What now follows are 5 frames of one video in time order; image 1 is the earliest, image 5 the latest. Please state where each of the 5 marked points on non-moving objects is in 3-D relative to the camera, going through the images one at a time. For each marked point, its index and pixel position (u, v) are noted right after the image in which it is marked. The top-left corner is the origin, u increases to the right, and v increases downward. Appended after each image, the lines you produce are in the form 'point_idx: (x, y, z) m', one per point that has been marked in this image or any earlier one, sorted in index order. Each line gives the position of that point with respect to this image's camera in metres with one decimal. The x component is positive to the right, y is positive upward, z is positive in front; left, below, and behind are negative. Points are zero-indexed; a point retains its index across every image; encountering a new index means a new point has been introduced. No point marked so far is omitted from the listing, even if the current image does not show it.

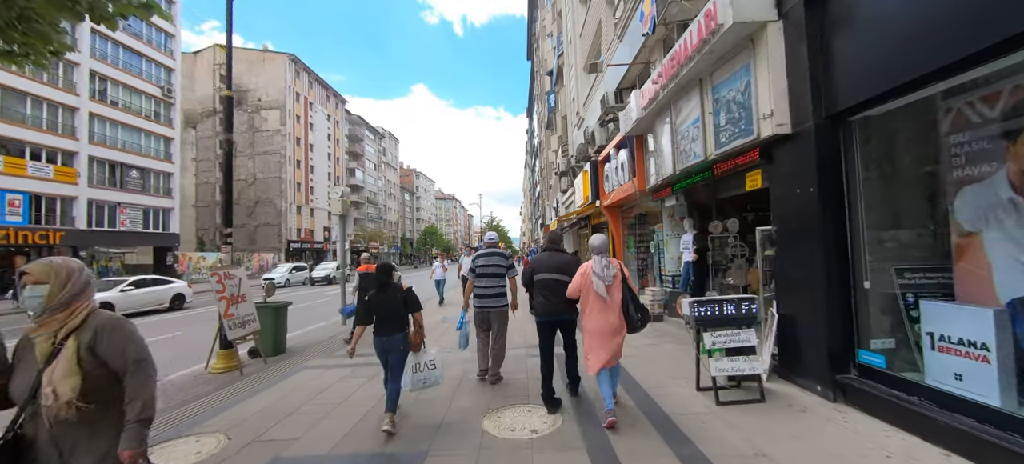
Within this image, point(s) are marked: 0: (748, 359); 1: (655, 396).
0: (+2.4, -1.3, +3.9) m
1: (+1.6, -1.8, +4.2) m
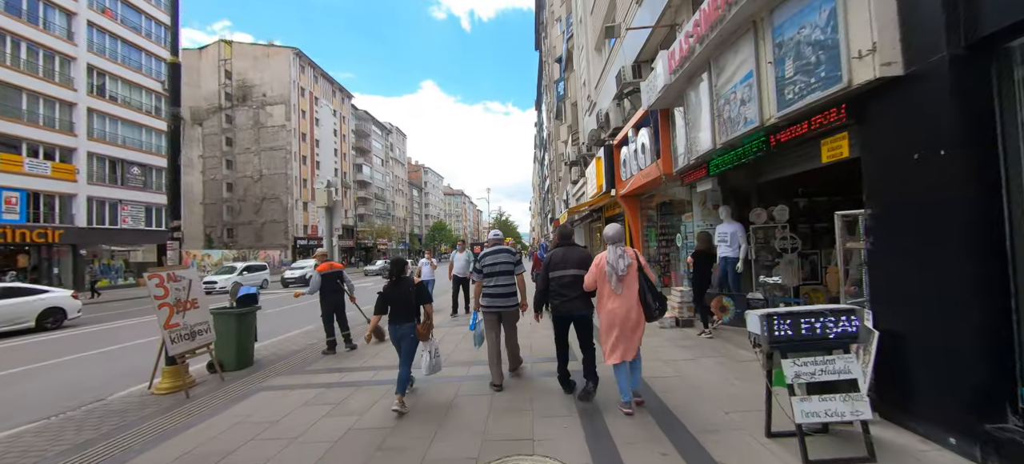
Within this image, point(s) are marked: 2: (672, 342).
0: (+2.4, -1.2, +2.7) m
1: (+1.6, -1.7, +3.1) m
2: (+2.5, -1.7, +6.0) m
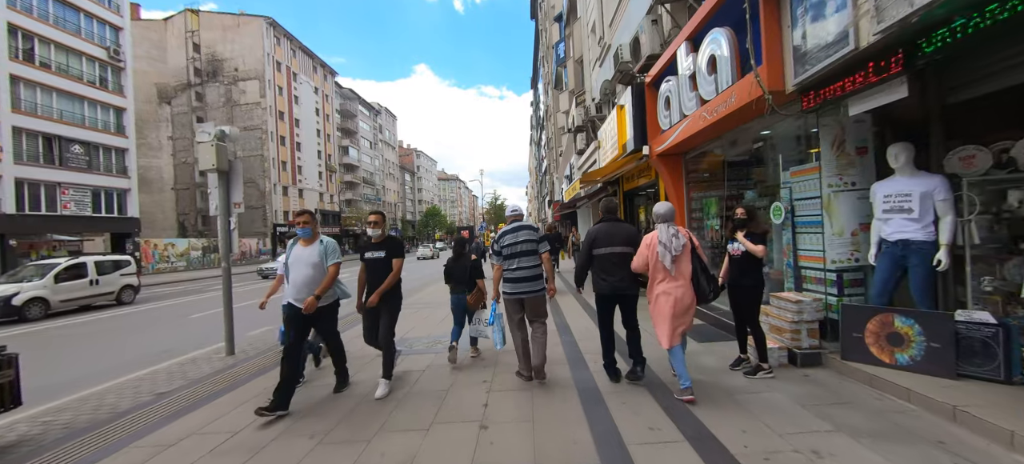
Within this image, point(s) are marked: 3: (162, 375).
0: (+2.3, -1.0, -0.3) m
1: (+1.5, -1.5, 0.0) m
2: (+2.4, -1.4, +2.9) m
3: (-4.9, -2.0, +5.3) m
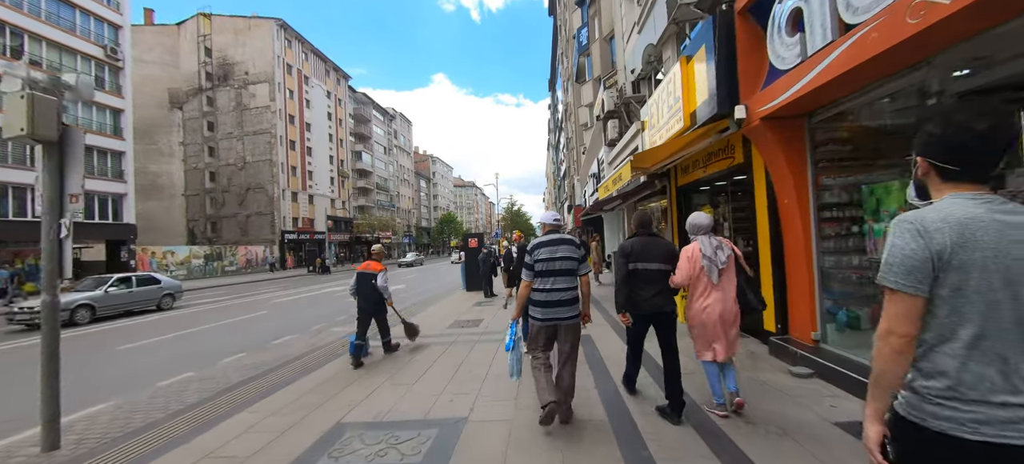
0: (+2.1, -1.0, -3.1) m
1: (+1.3, -1.5, -2.7) m
2: (+2.4, -1.4, +0.2) m
3: (-4.8, -2.0, +2.9) m
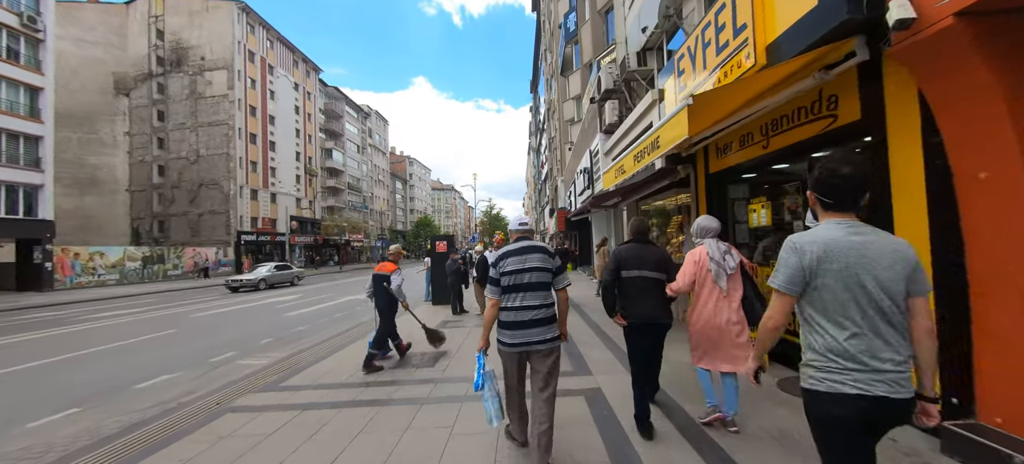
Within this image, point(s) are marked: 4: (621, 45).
0: (+2.3, -0.9, -5.2) m
1: (+1.5, -1.3, -4.9) m
2: (+2.4, -1.4, -1.9) m
3: (-4.9, -1.9, +0.3) m
4: (+2.9, +5.1, +9.7) m
